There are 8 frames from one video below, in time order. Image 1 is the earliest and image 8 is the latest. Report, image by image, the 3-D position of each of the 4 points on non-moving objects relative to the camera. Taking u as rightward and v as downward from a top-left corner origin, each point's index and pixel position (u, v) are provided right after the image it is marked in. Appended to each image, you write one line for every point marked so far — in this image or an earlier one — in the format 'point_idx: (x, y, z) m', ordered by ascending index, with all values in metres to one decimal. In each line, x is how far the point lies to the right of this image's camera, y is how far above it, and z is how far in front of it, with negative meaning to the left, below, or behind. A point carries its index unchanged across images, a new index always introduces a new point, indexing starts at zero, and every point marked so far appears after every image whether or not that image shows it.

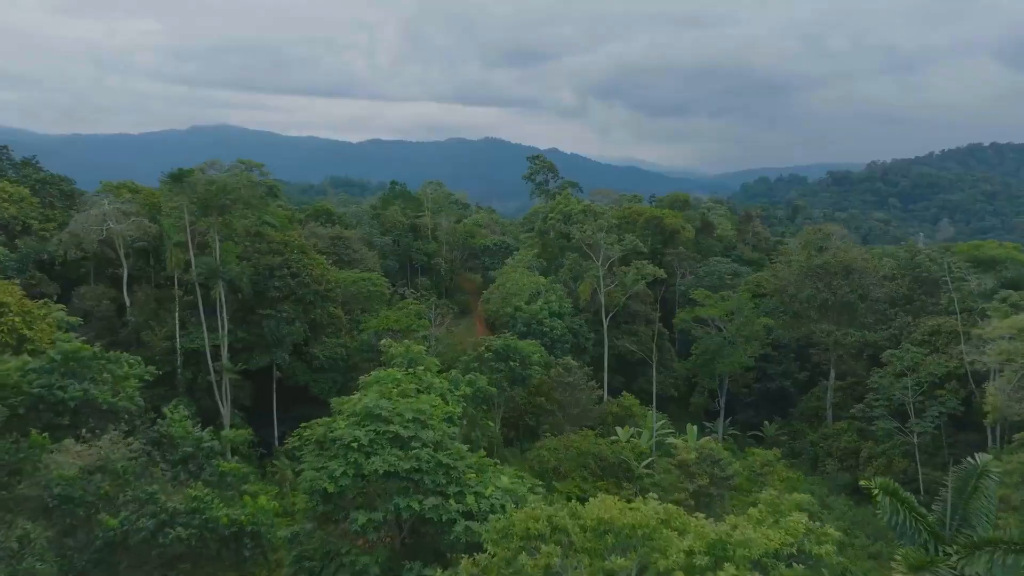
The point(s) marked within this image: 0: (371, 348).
0: (-3.9, -1.6, +17.2) m
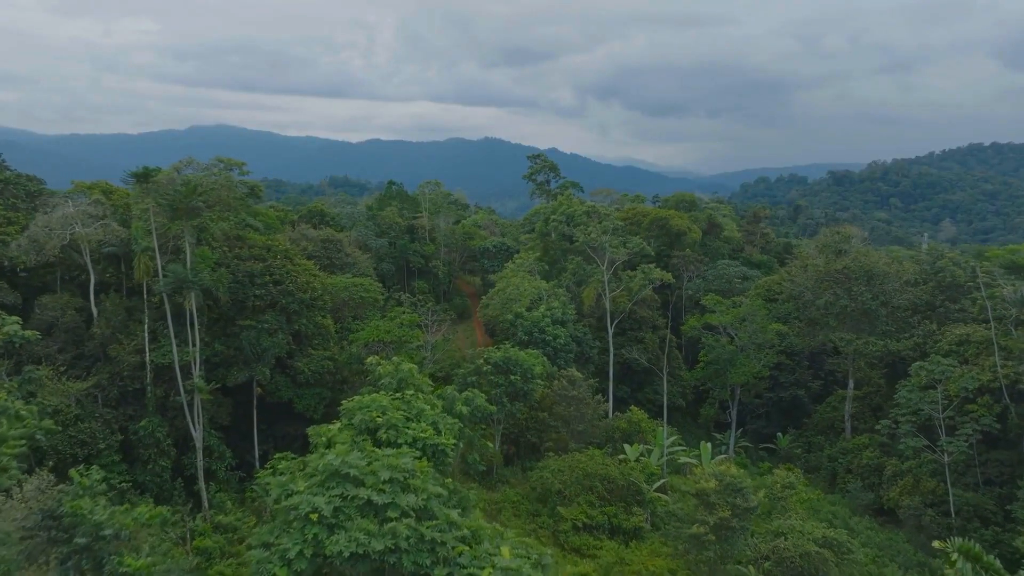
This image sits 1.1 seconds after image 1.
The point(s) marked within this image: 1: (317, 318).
0: (-3.8, -1.8, +16.0) m
1: (-5.0, -0.8, +16.3) m
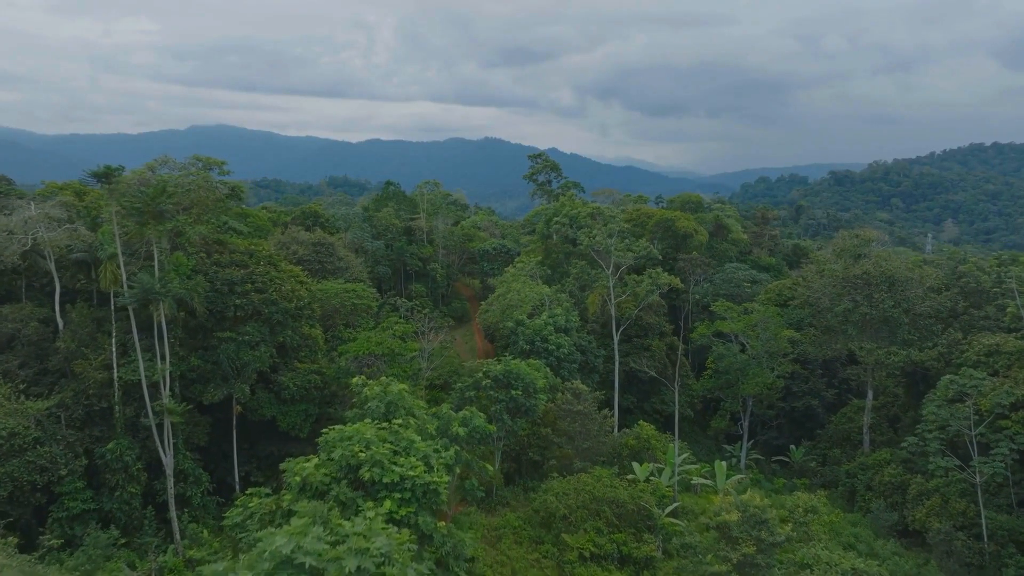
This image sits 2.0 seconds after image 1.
0: (-3.8, -2.0, +14.8) m
1: (-4.9, -1.0, +15.2) m
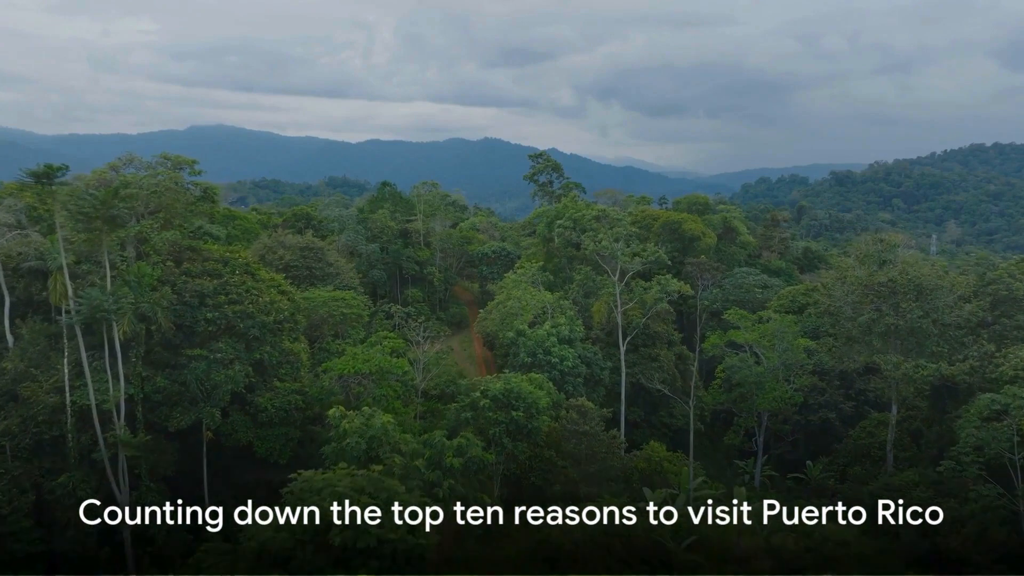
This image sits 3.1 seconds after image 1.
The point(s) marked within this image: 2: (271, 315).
0: (-3.8, -2.2, +13.5) m
1: (-4.9, -1.2, +13.9) m
2: (-5.0, -0.6, +13.2) m
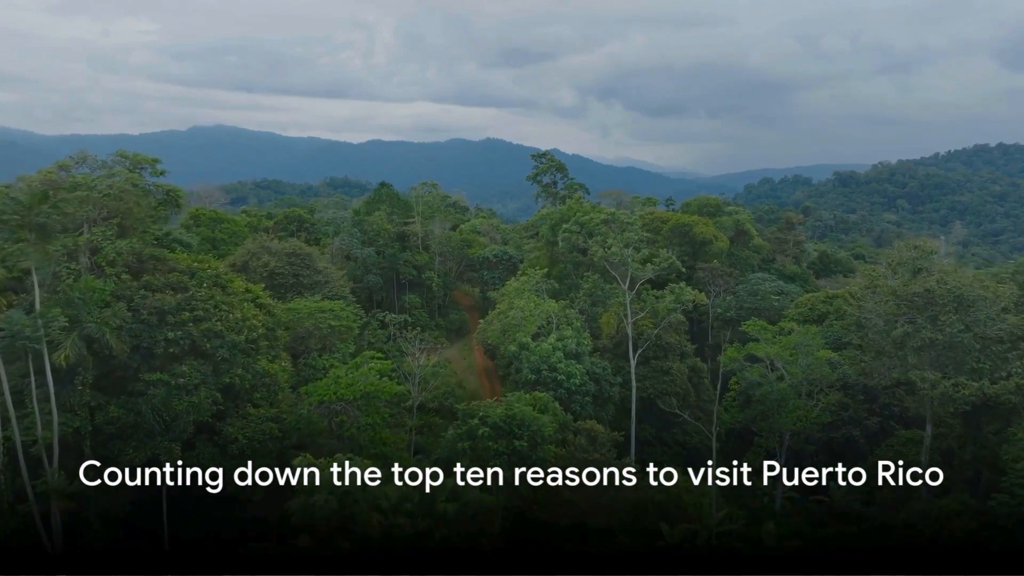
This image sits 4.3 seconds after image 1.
0: (-3.8, -2.5, +12.0) m
1: (-4.9, -1.5, +12.4) m
2: (-4.9, -0.8, +11.7) m
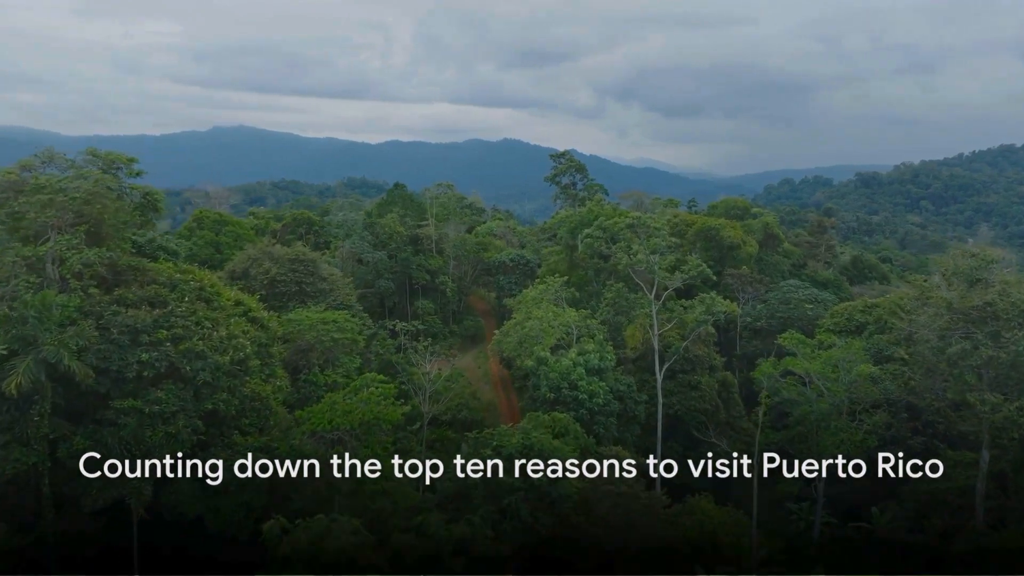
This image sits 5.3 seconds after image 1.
0: (-3.5, -2.8, +10.7) m
1: (-4.6, -1.7, +11.1) m
2: (-4.6, -1.1, +10.5) m
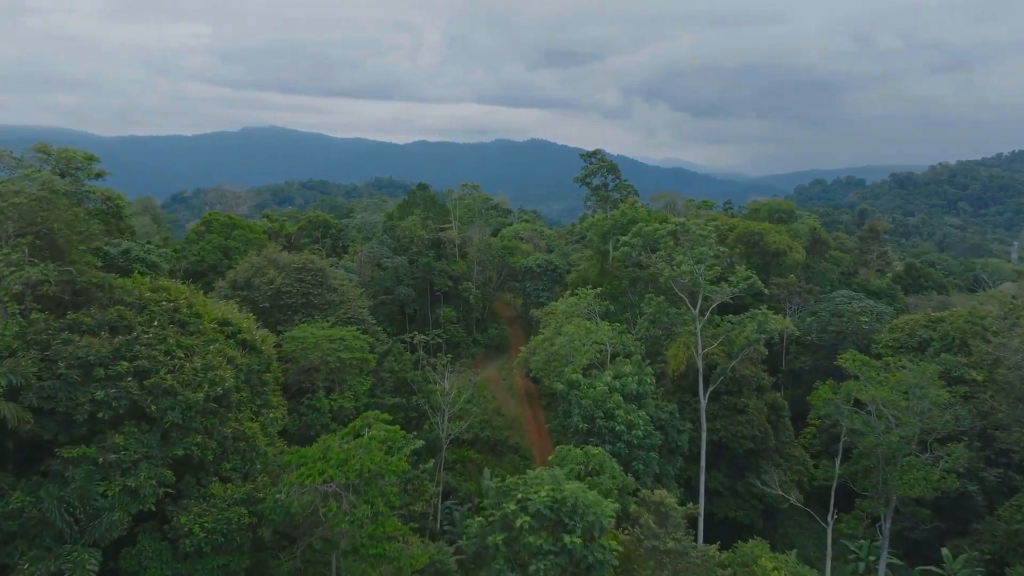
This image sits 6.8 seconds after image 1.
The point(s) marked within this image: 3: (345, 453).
0: (-3.1, -3.1, +9.0) m
1: (-4.1, -2.0, +9.5) m
2: (-4.2, -1.4, +8.8) m
3: (-2.4, -2.3, +9.3) m
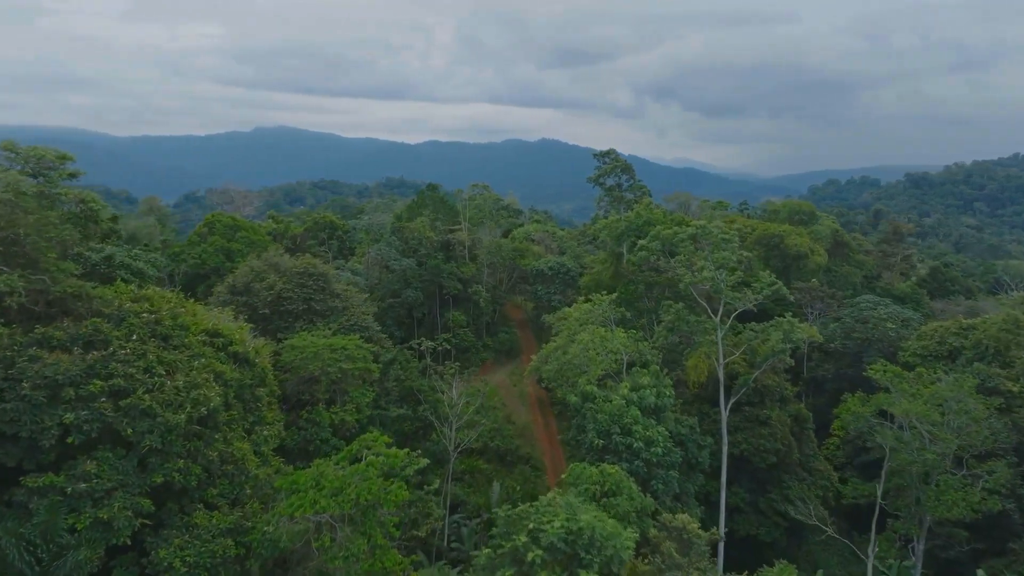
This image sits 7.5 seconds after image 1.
0: (-2.9, -3.2, +8.2) m
1: (-4.0, -2.1, +8.7) m
2: (-4.1, -1.5, +8.1) m
3: (-2.2, -2.5, +8.5) m
